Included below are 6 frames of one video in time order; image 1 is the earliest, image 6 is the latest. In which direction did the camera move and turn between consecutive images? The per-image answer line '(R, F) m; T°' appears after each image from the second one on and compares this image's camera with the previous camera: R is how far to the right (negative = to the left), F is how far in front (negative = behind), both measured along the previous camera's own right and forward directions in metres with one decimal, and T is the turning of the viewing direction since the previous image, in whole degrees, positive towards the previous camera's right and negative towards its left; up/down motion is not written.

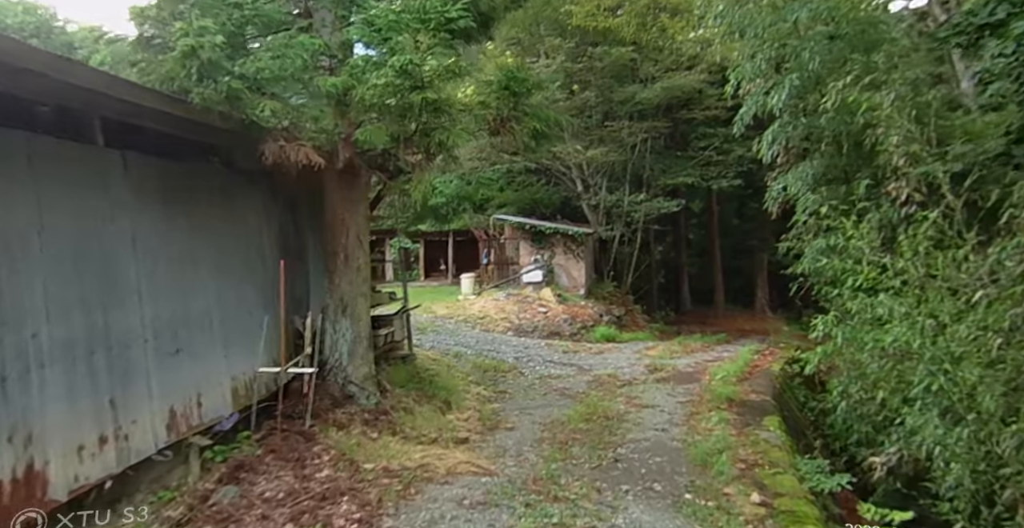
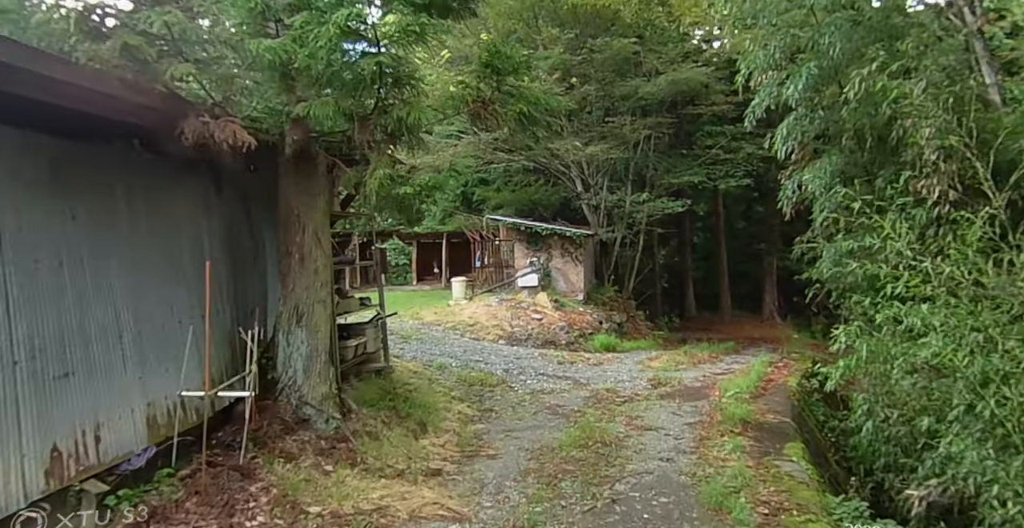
(+0.1, +0.8) m; 0°
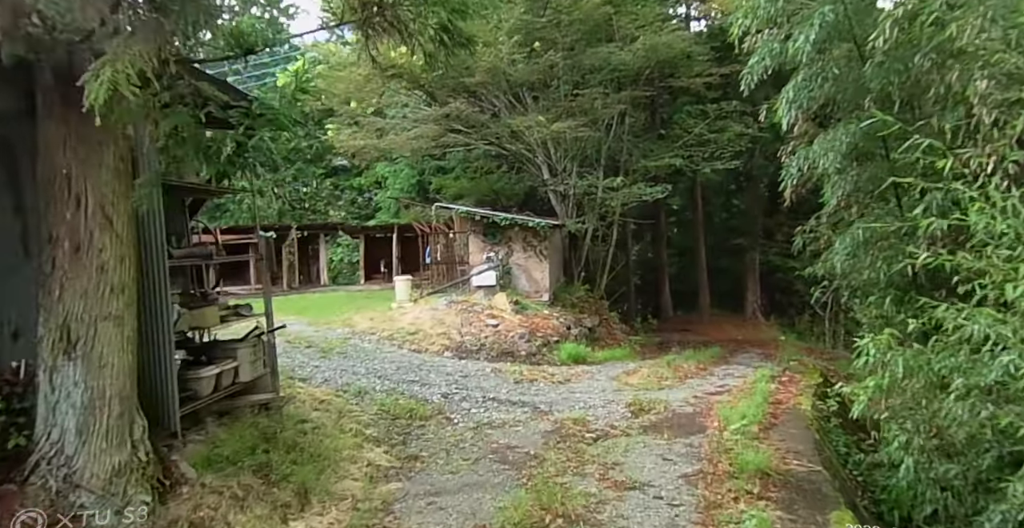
(+0.3, +1.8) m; +2°
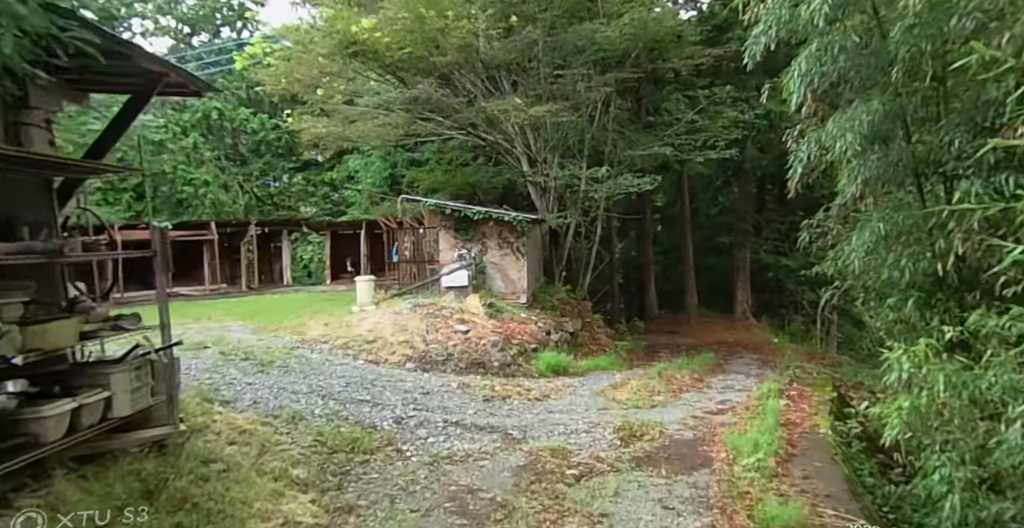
(+0.1, +1.1) m; +1°
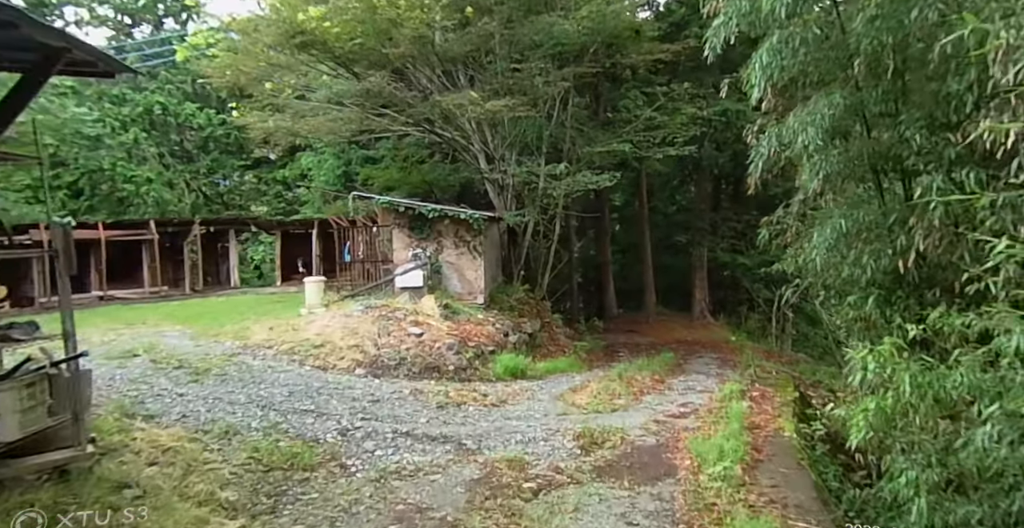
(0.0, +0.3) m; +3°
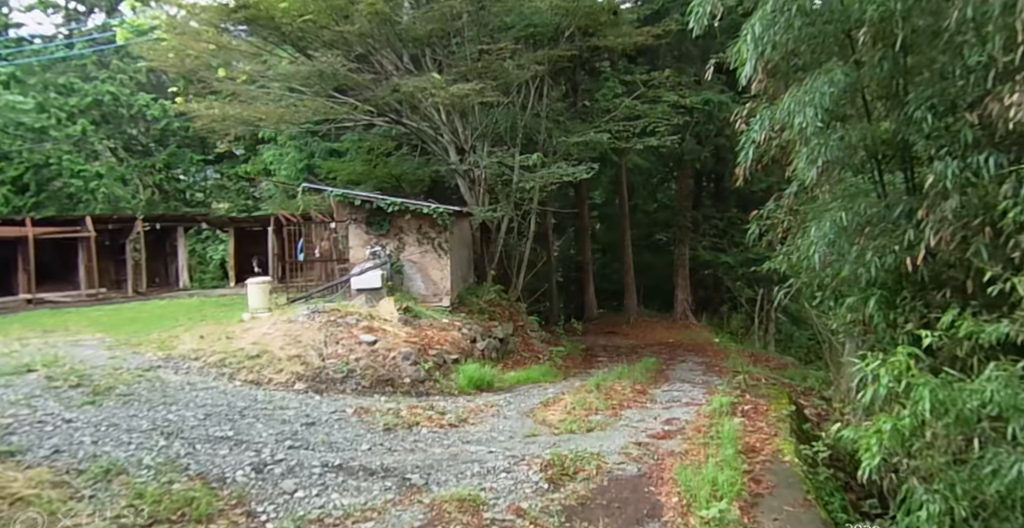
(+0.2, +0.8) m; +2°
